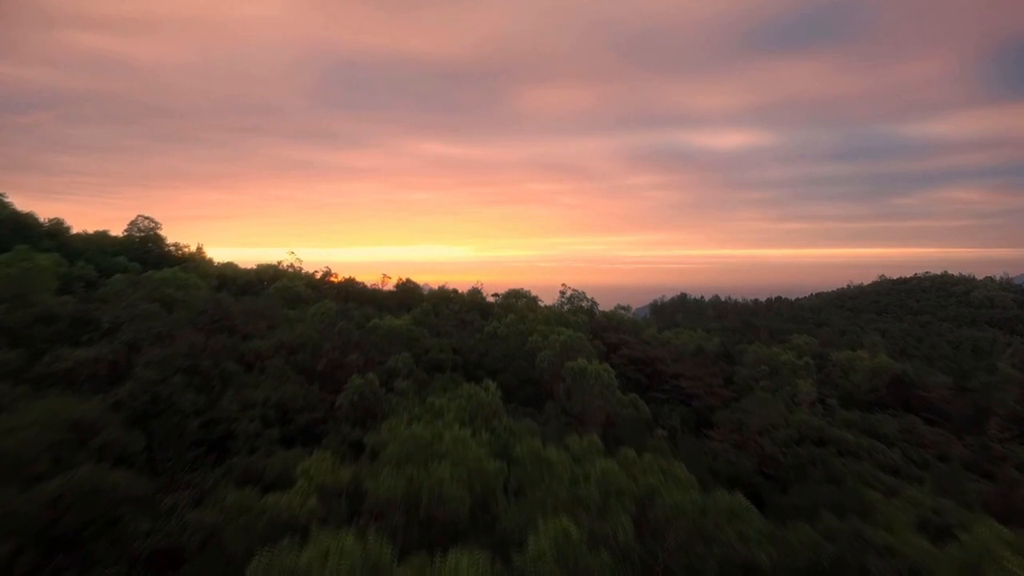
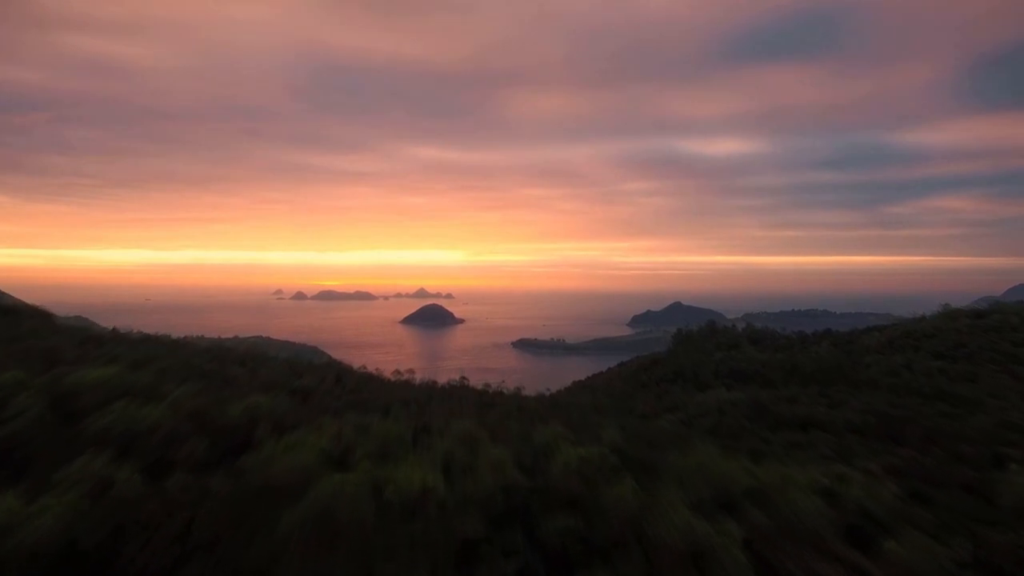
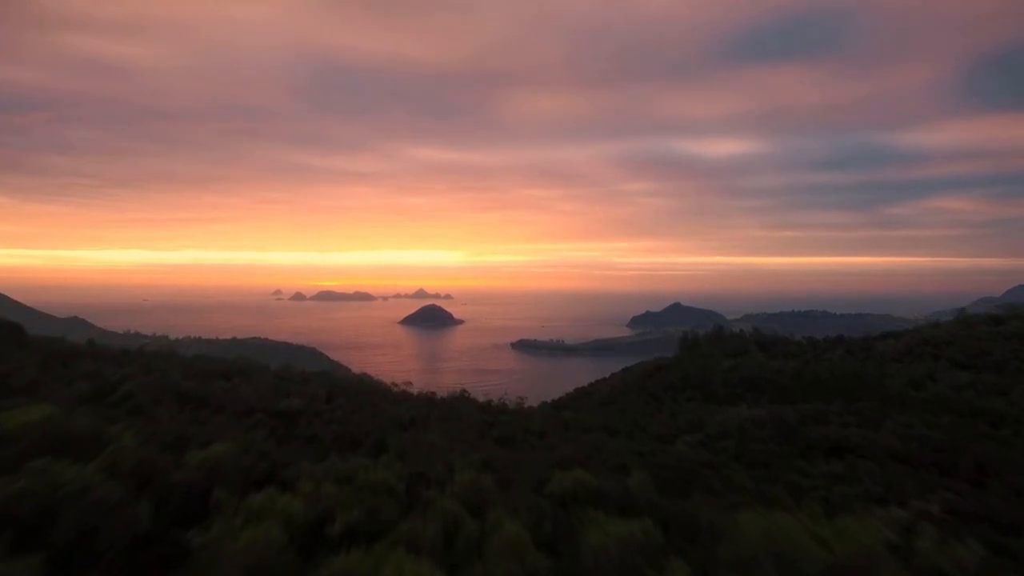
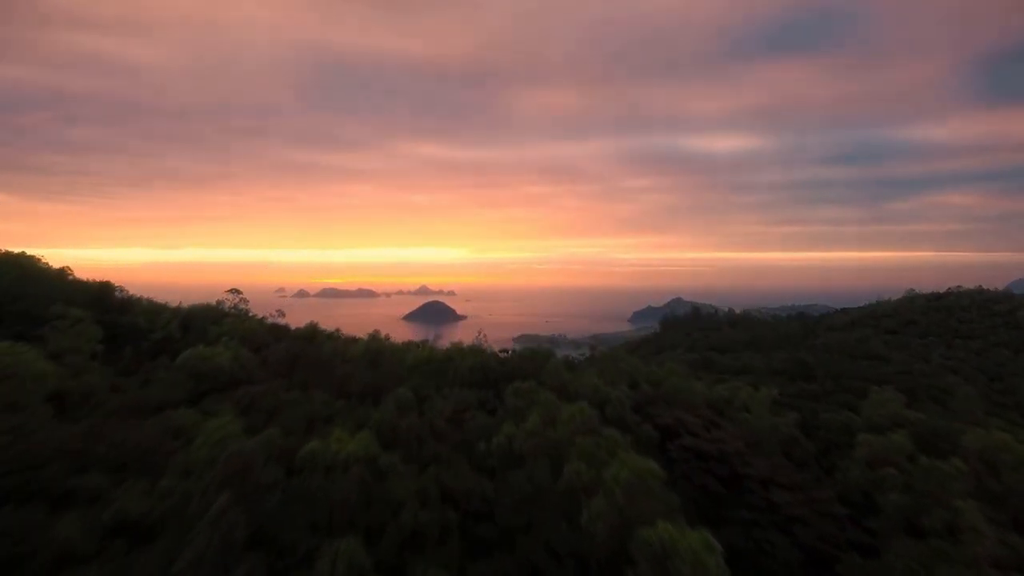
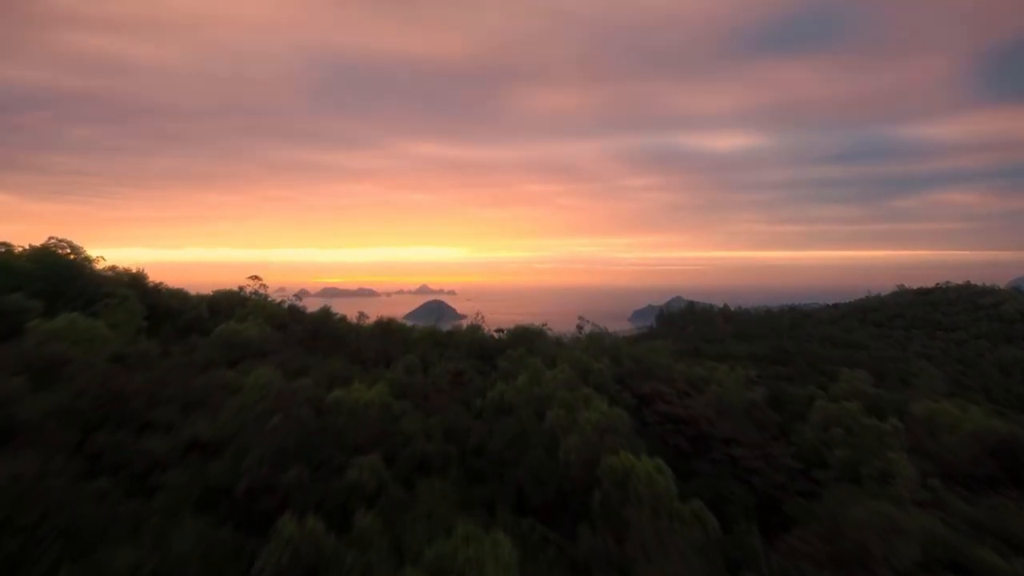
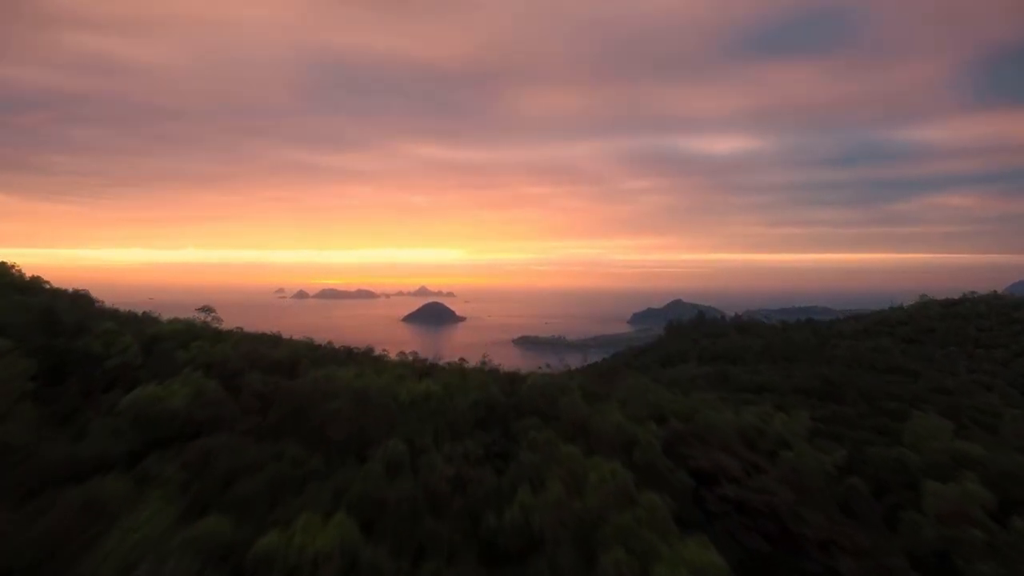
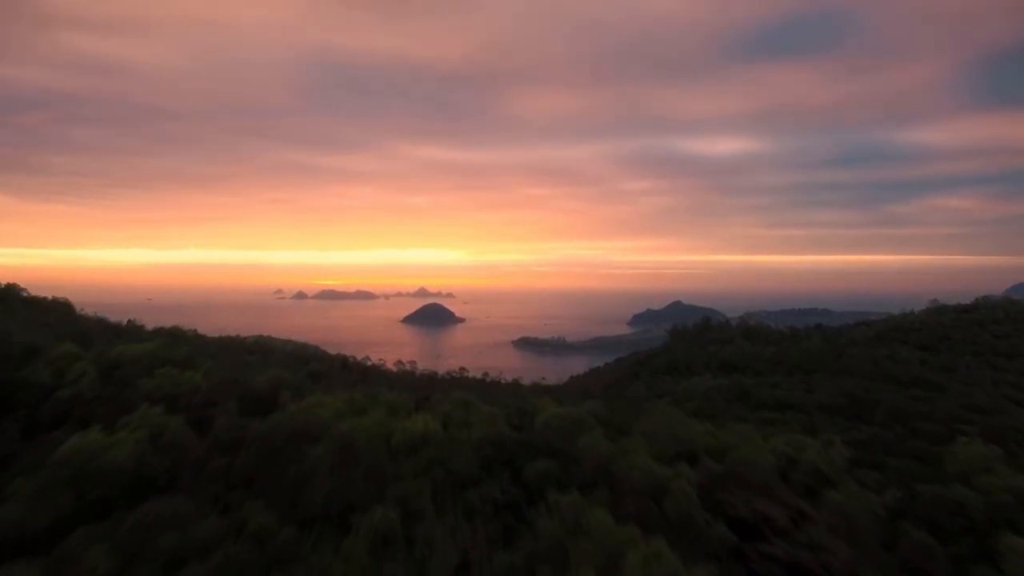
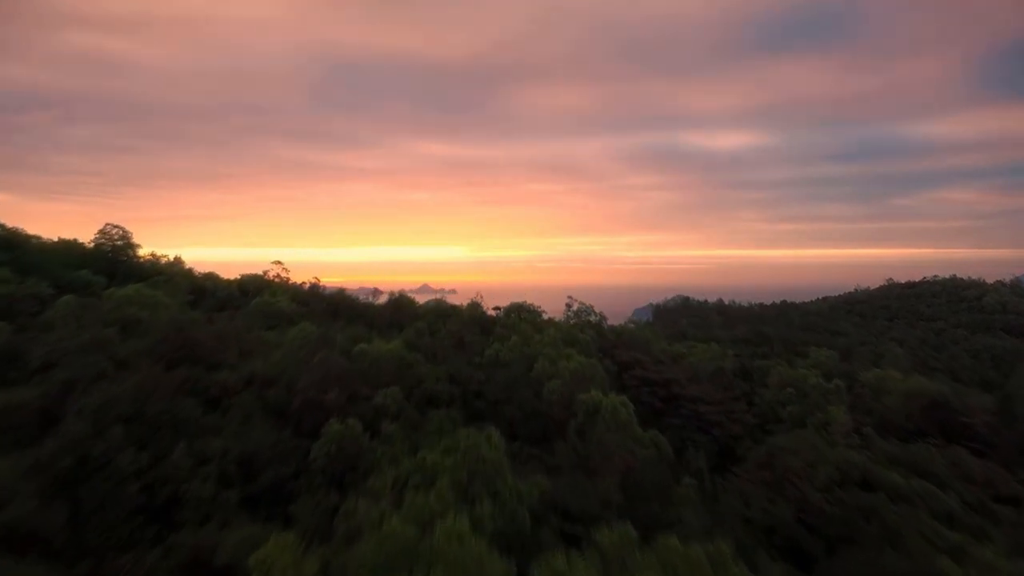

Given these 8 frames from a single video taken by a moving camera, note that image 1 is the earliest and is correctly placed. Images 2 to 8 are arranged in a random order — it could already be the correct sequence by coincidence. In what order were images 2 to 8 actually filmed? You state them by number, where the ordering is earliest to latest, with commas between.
8, 5, 4, 6, 7, 2, 3
